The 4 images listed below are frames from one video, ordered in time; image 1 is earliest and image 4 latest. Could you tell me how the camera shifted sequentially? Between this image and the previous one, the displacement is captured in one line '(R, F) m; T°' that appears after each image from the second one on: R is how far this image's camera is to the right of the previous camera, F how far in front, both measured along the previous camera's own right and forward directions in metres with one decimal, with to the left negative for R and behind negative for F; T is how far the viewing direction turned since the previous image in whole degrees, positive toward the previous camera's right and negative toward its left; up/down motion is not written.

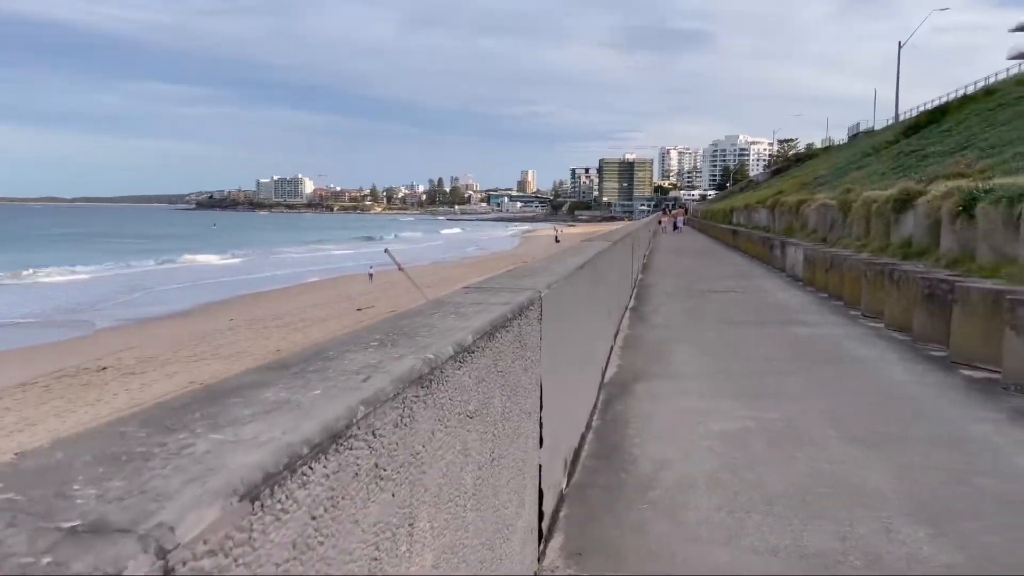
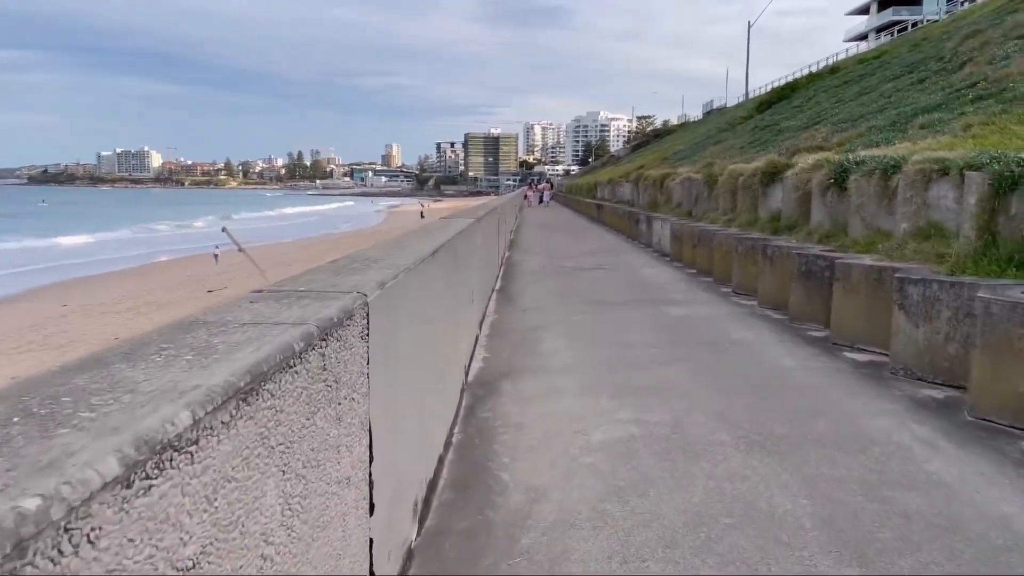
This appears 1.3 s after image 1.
(+0.2, +1.0) m; +9°
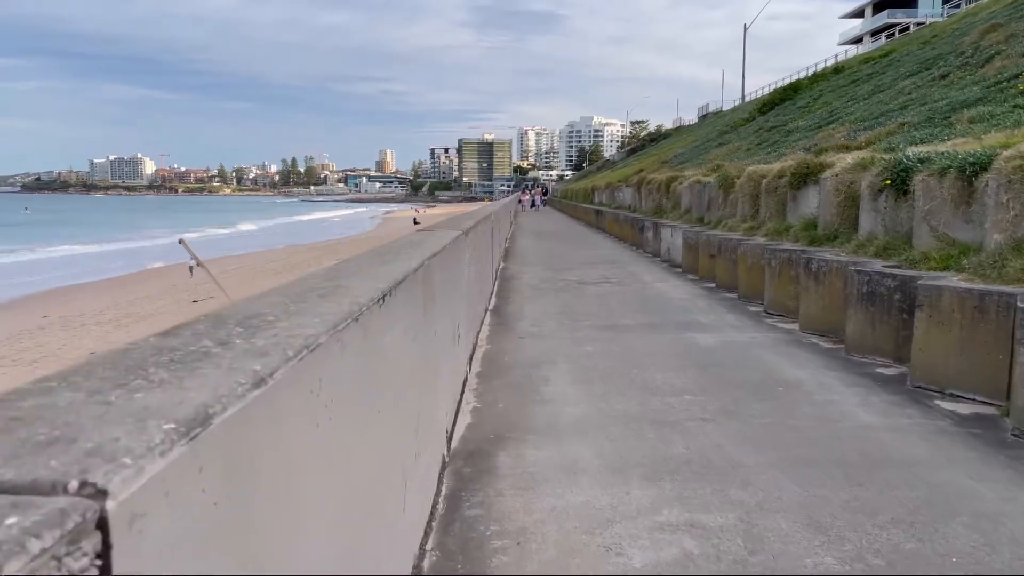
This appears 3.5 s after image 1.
(0.0, +1.5) m; 0°
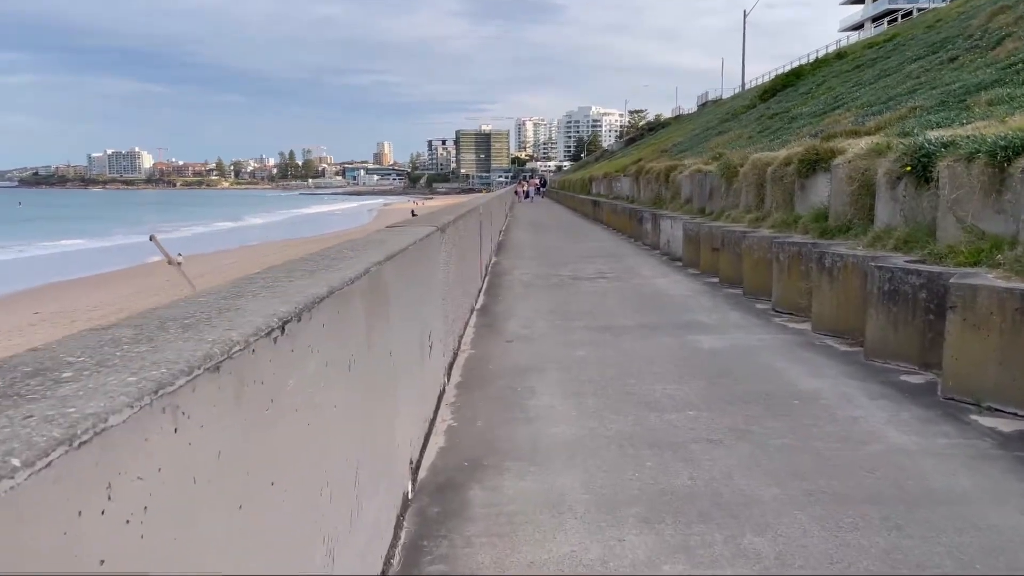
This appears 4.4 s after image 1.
(+0.1, +0.6) m; 0°
